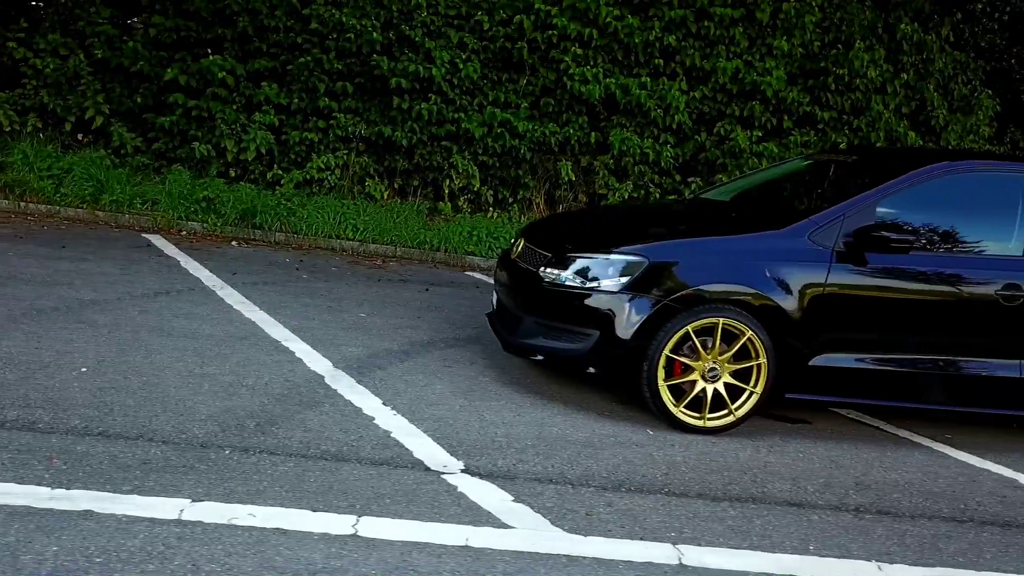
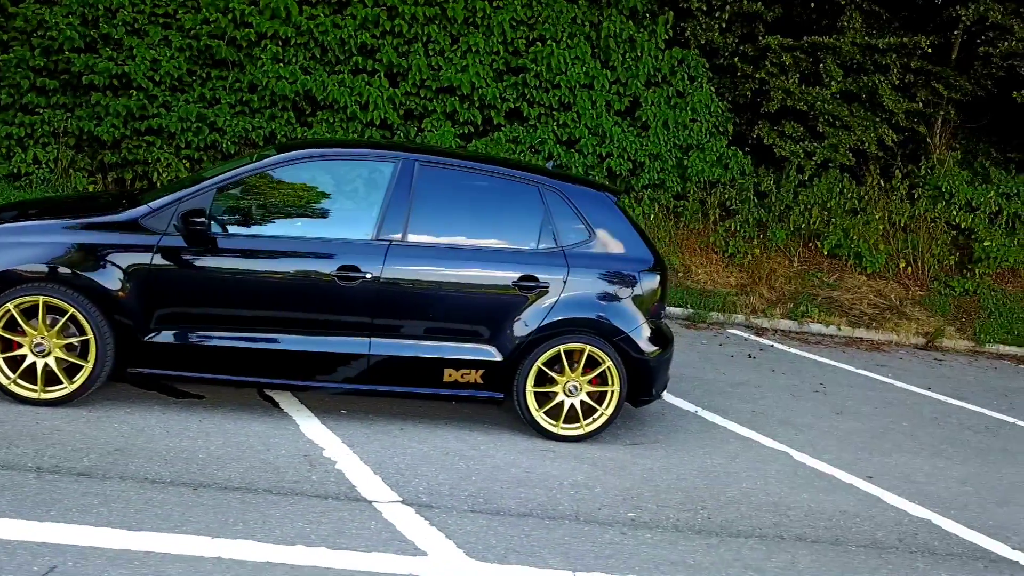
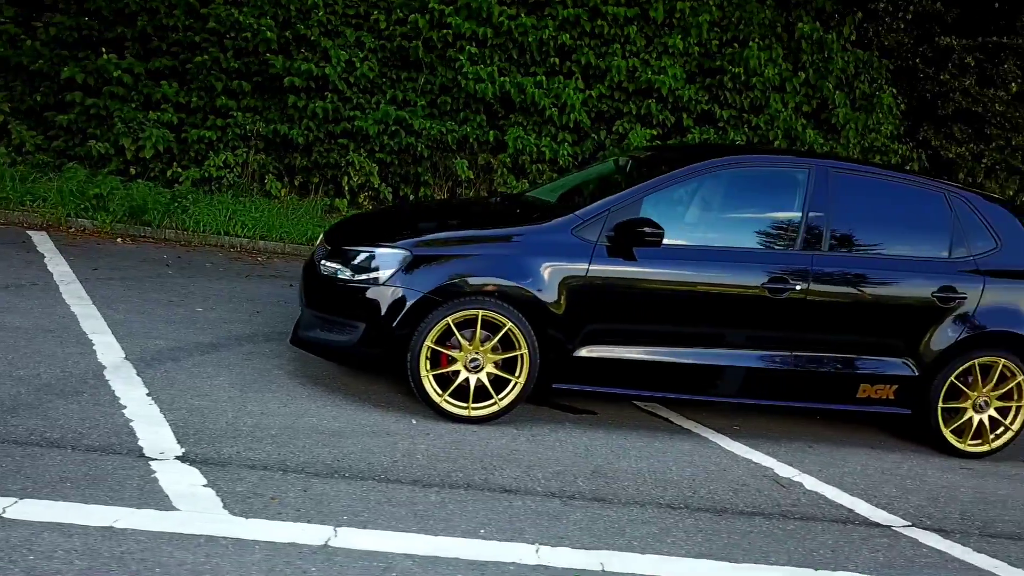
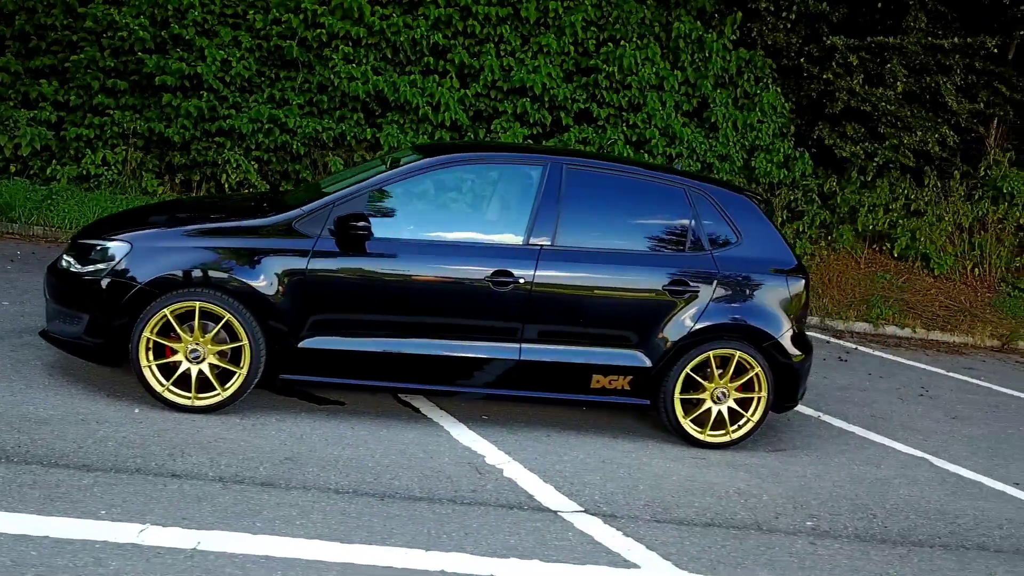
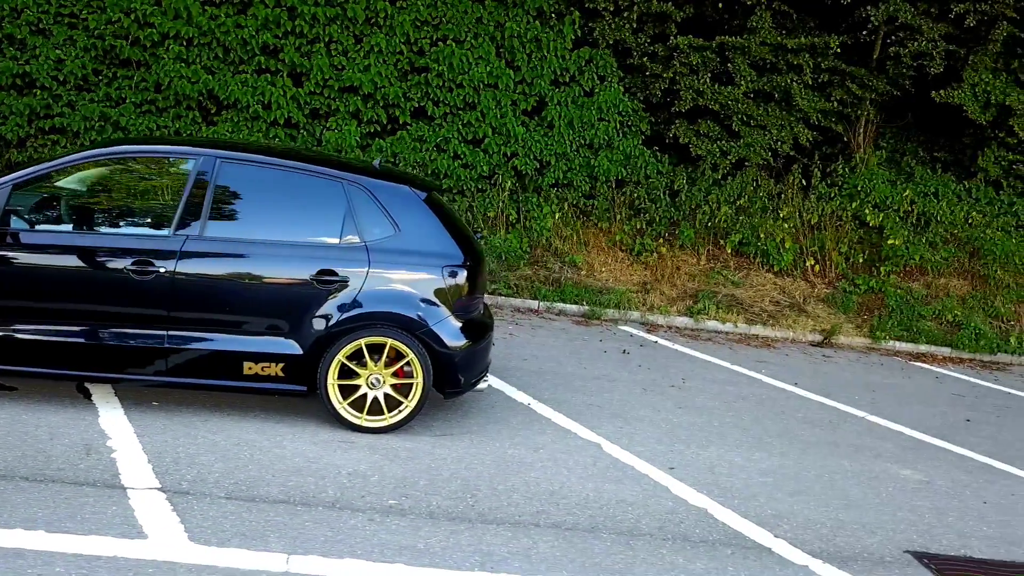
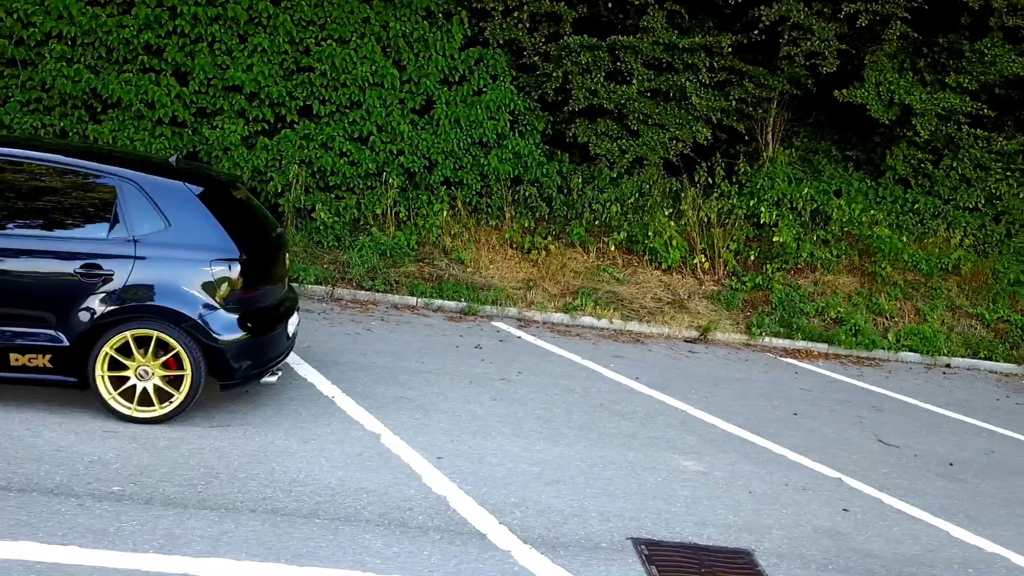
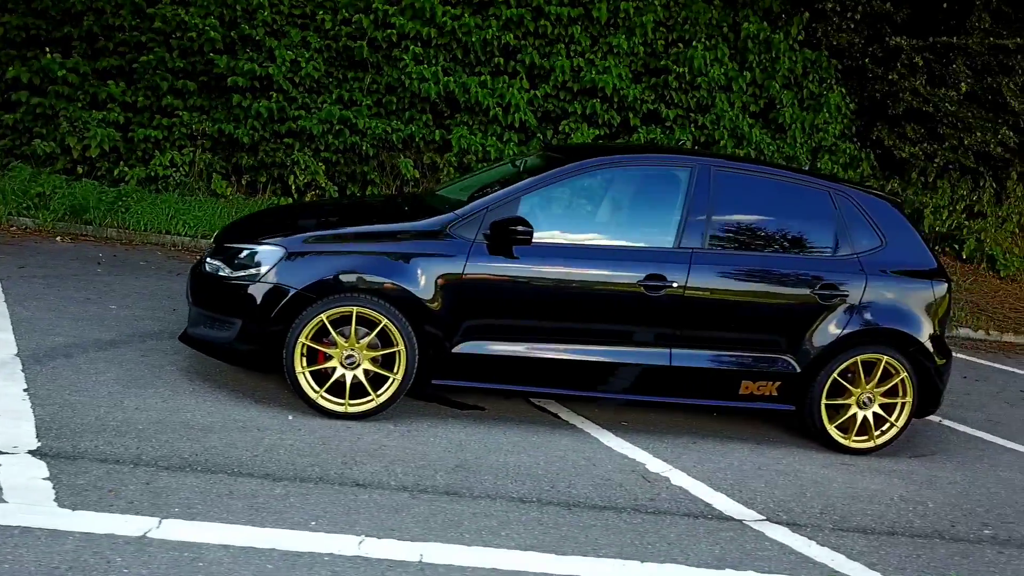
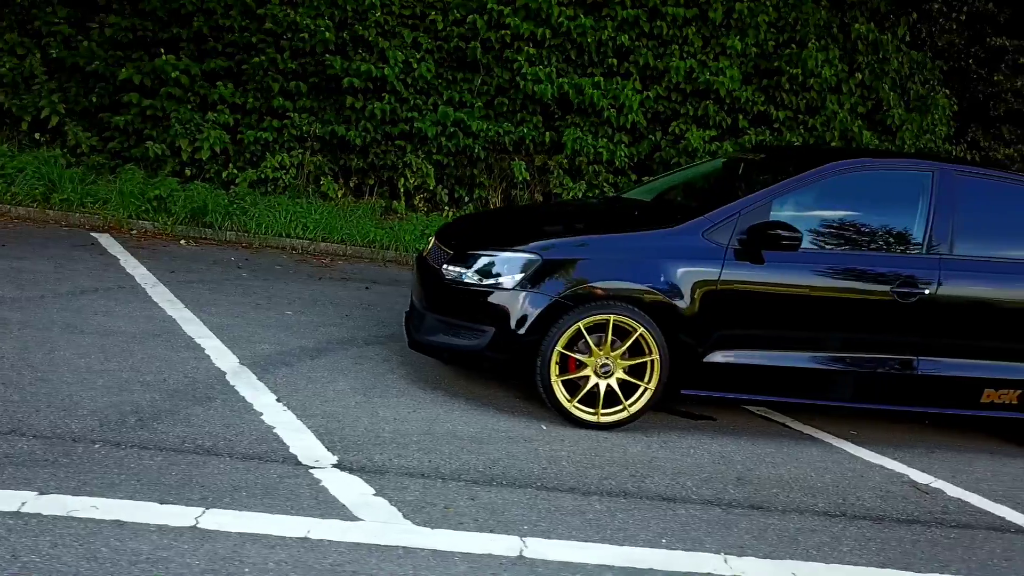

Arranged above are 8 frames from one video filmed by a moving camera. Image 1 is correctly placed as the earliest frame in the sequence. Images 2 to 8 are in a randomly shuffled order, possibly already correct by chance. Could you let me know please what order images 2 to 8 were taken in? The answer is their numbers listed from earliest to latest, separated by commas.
8, 3, 7, 4, 2, 5, 6
